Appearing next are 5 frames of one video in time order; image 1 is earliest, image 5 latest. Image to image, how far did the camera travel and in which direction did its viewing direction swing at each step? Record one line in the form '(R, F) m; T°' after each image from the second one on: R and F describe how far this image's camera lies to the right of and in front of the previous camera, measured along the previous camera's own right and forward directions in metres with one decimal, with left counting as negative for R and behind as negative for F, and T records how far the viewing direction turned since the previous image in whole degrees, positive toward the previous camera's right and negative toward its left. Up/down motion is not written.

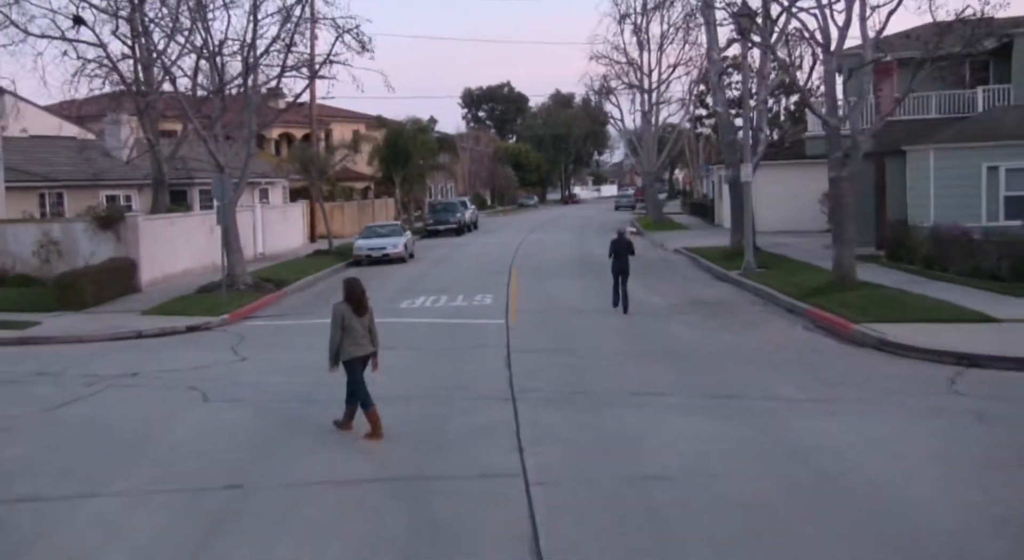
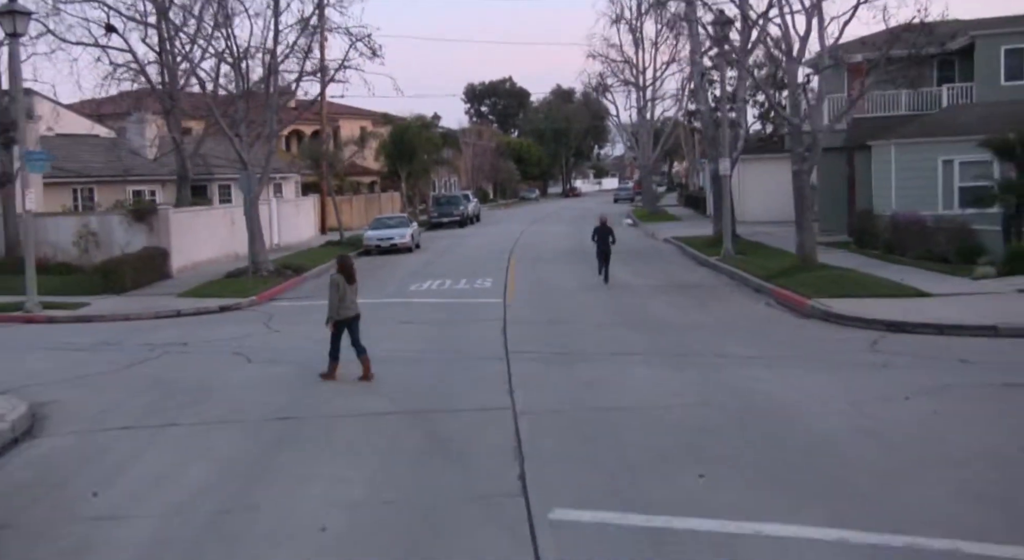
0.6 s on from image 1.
(+0.2, -2.4) m; 0°
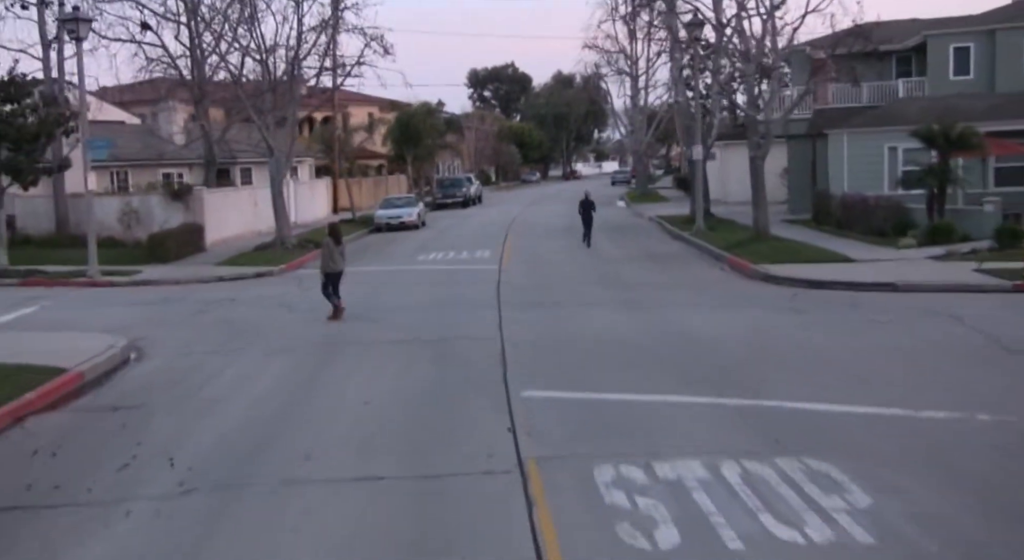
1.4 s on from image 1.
(+0.3, -3.6) m; 0°
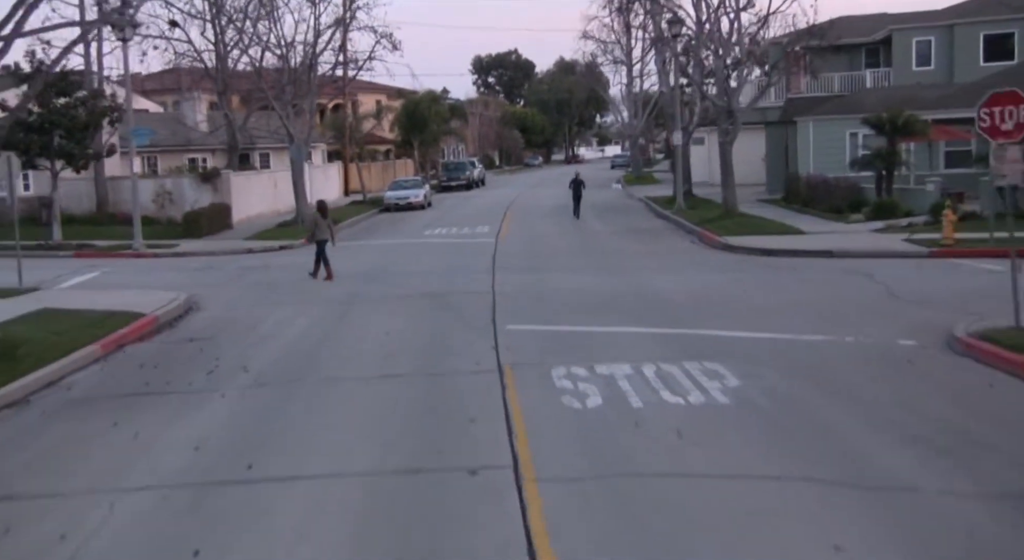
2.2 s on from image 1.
(+0.4, -3.3) m; 0°
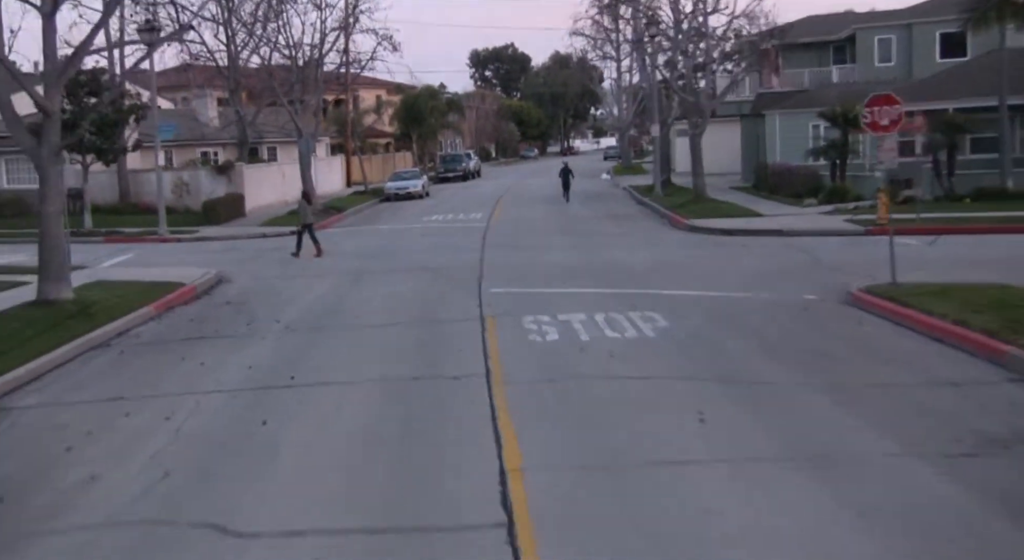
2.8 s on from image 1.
(+0.4, -3.0) m; 0°
